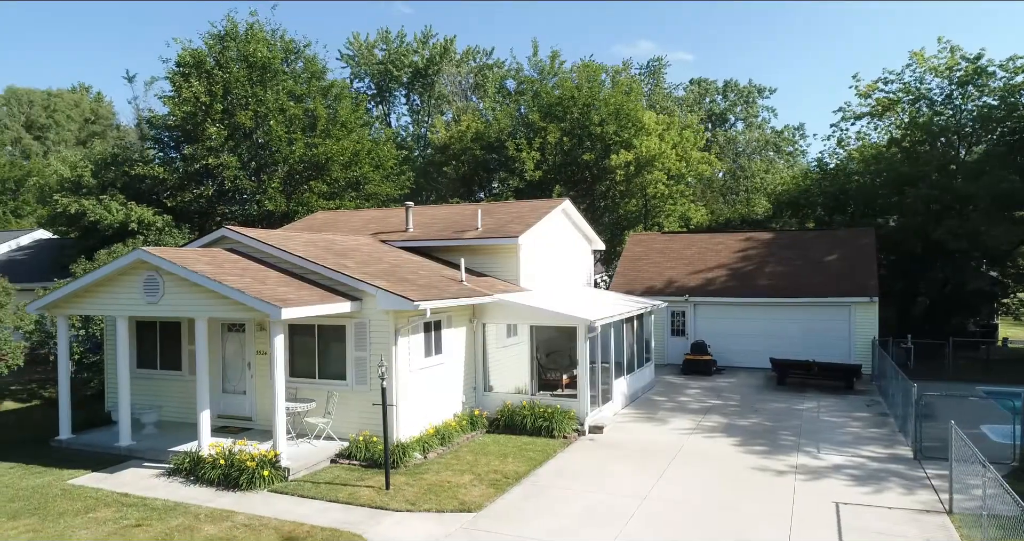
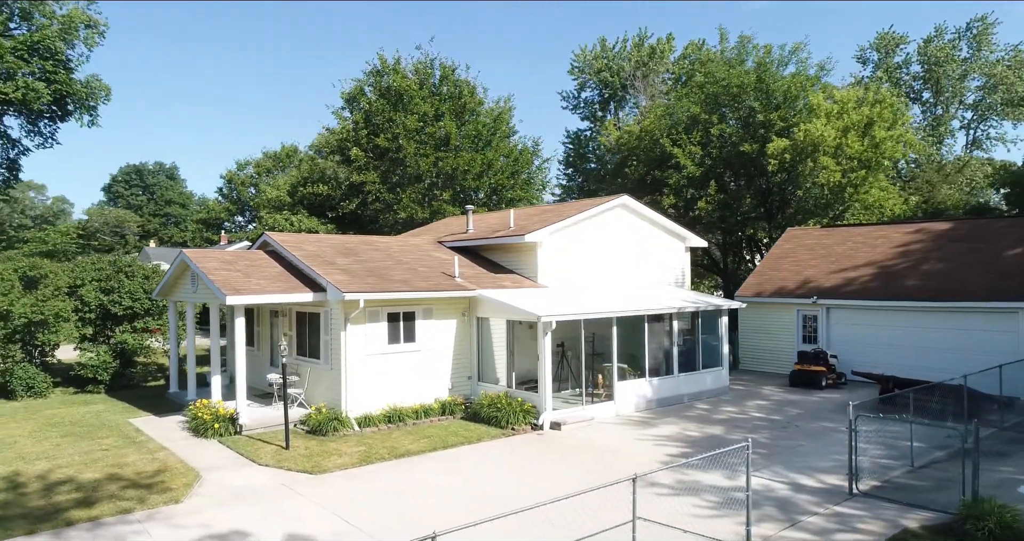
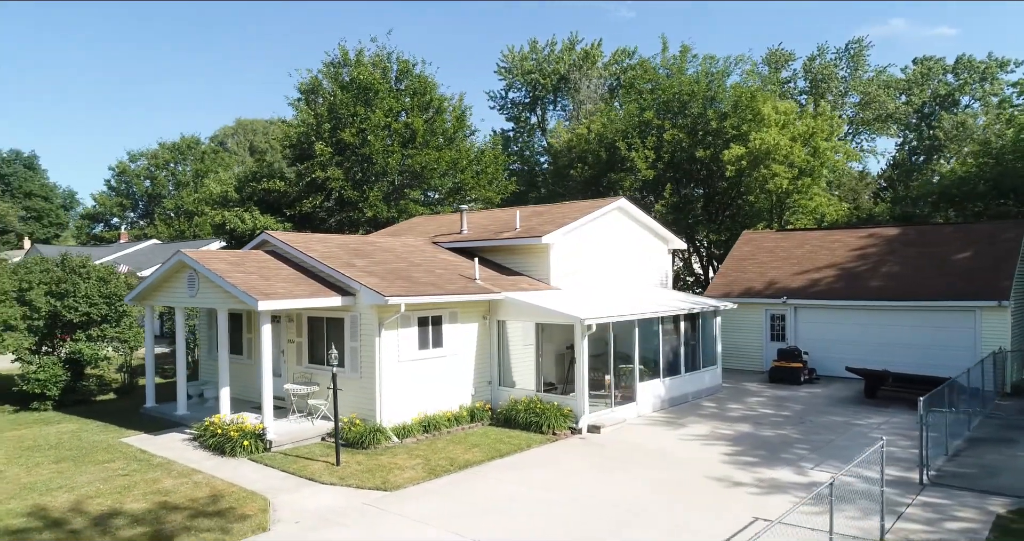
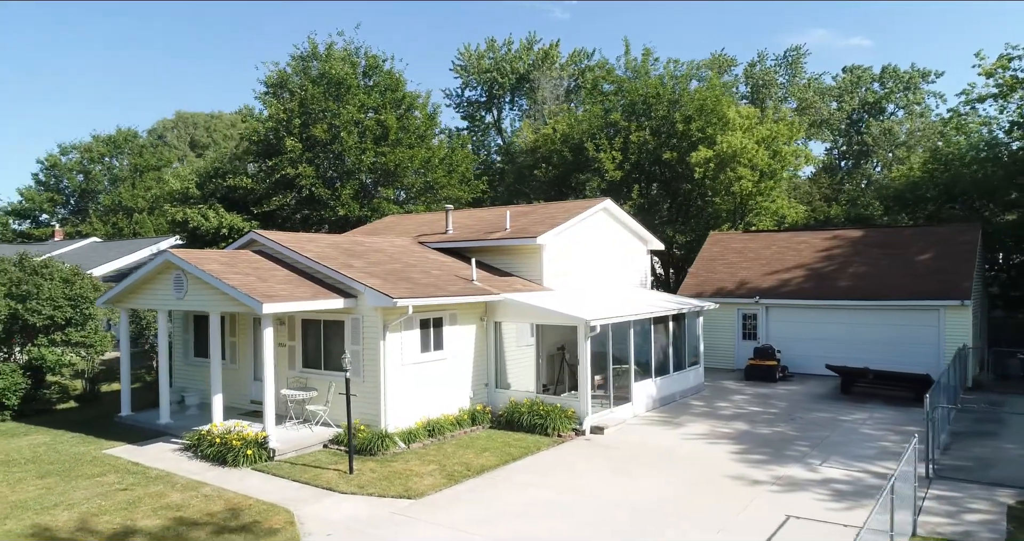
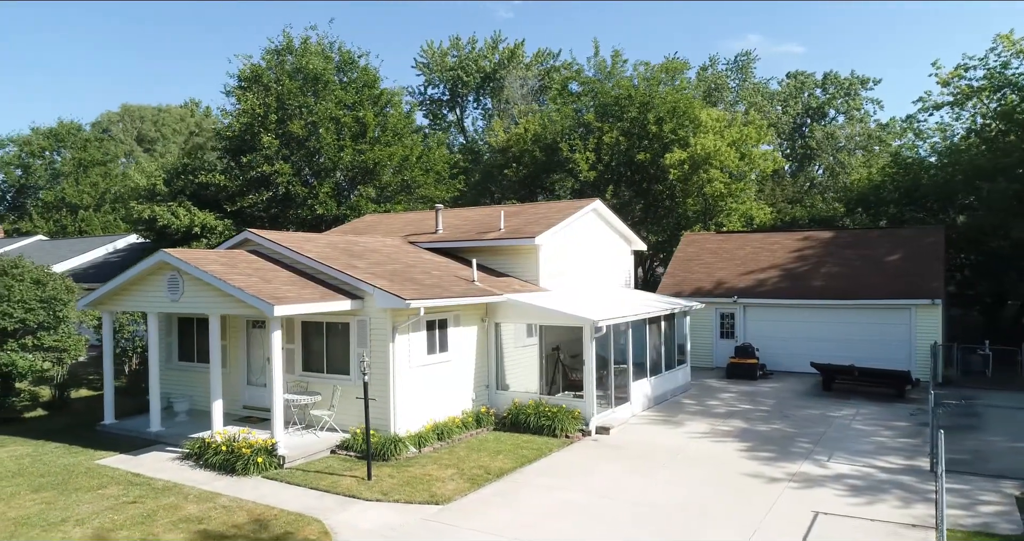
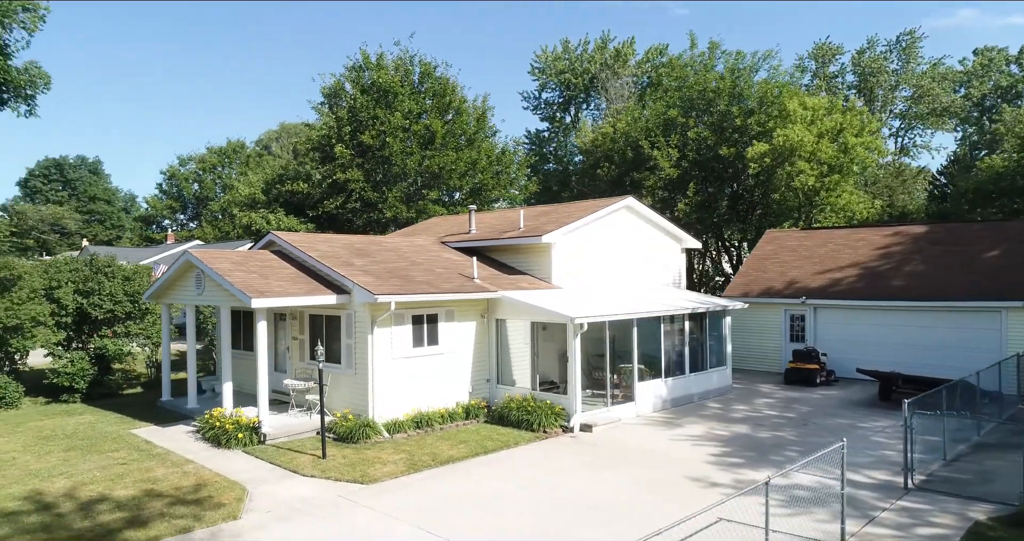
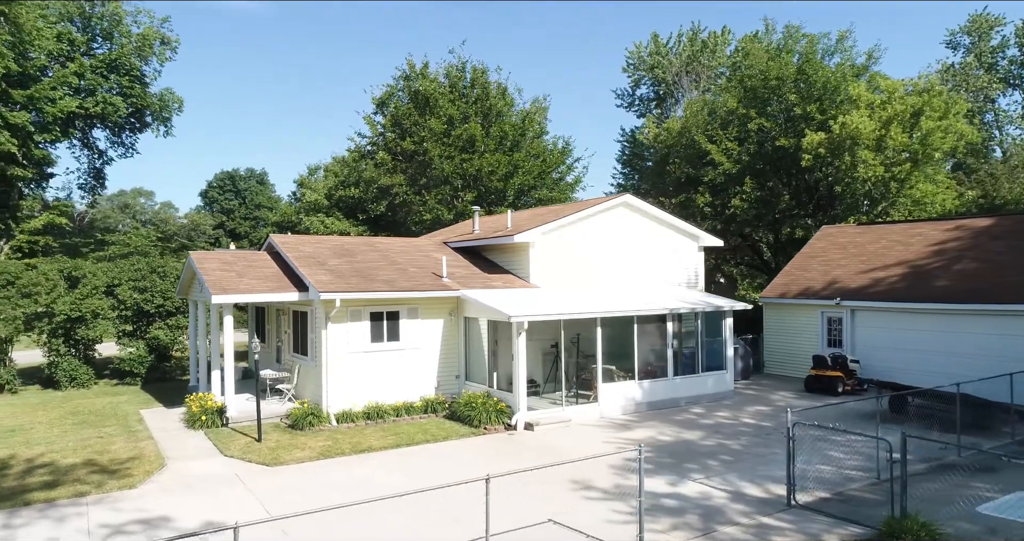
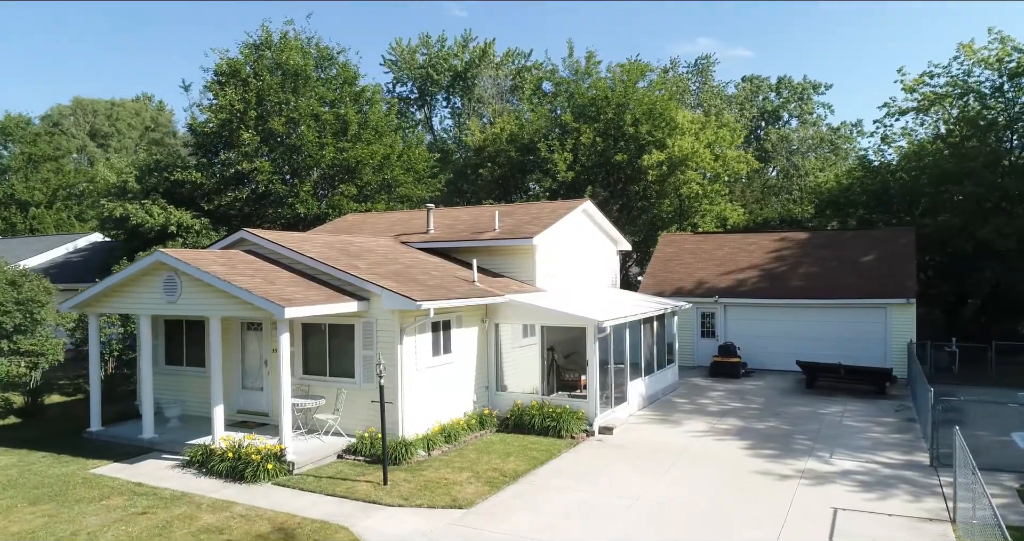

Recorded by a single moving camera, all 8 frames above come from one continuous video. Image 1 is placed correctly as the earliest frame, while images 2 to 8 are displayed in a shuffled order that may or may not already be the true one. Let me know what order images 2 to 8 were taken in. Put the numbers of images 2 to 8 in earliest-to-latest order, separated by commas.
8, 5, 4, 3, 6, 2, 7
